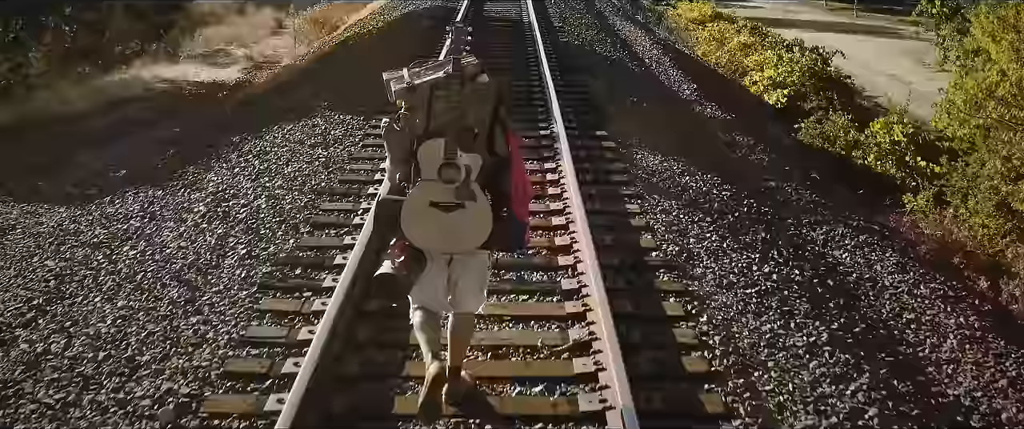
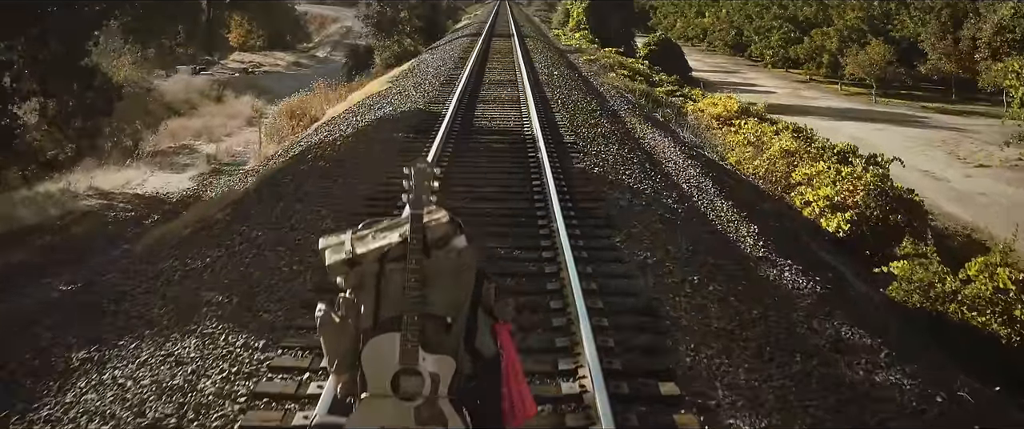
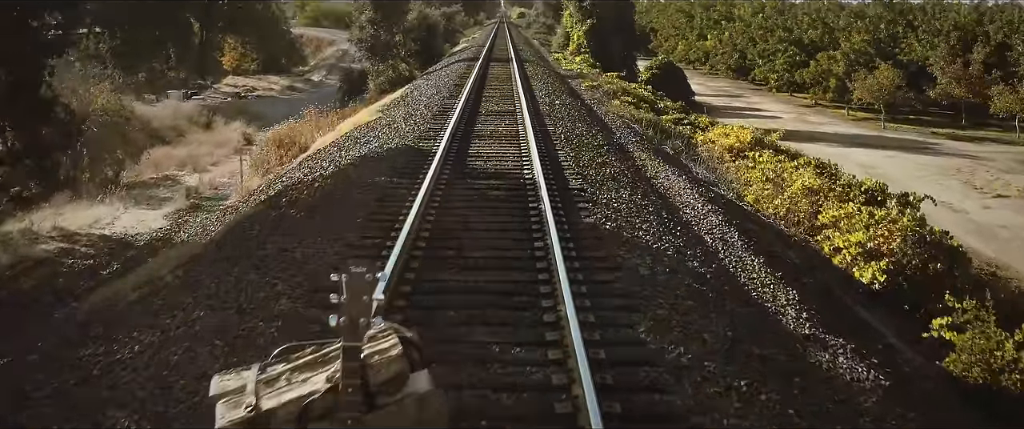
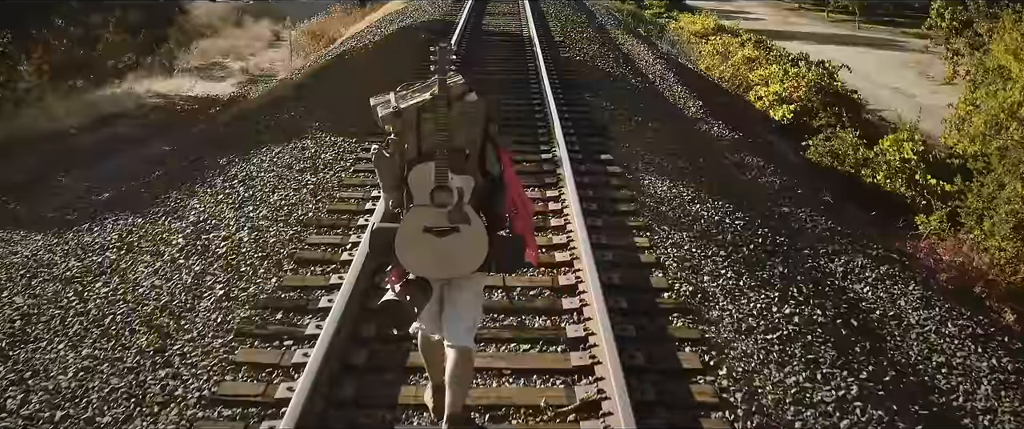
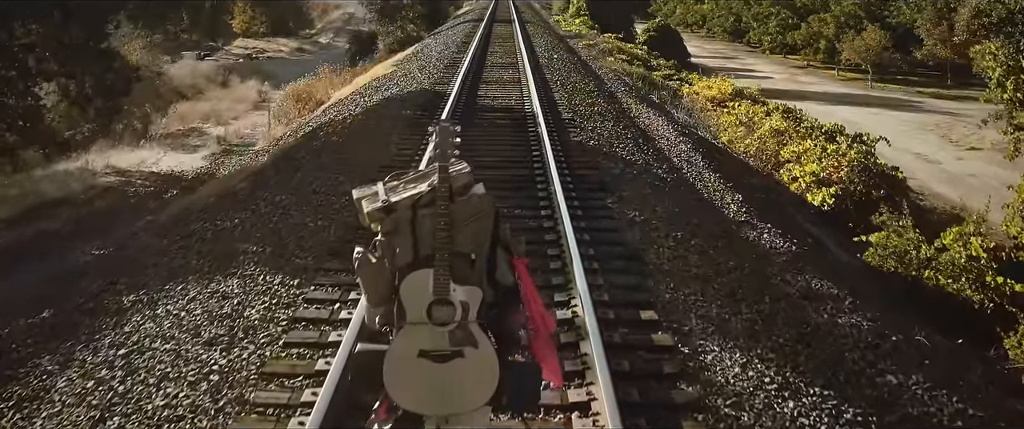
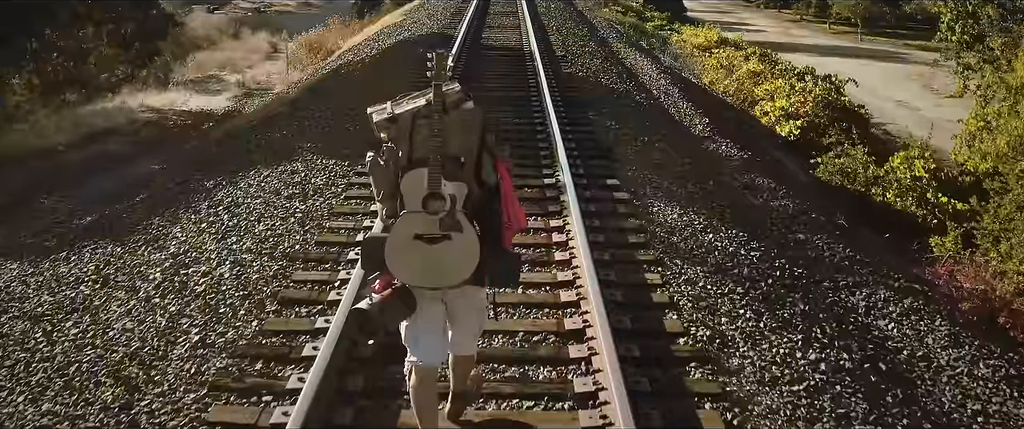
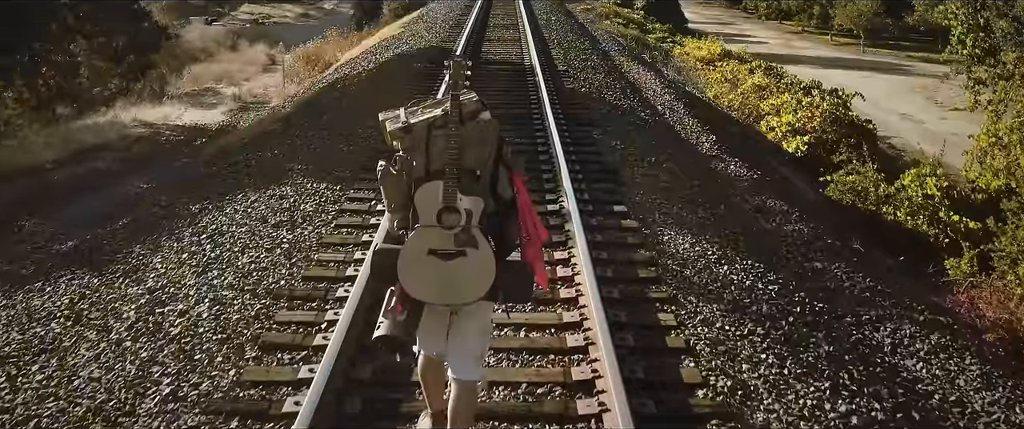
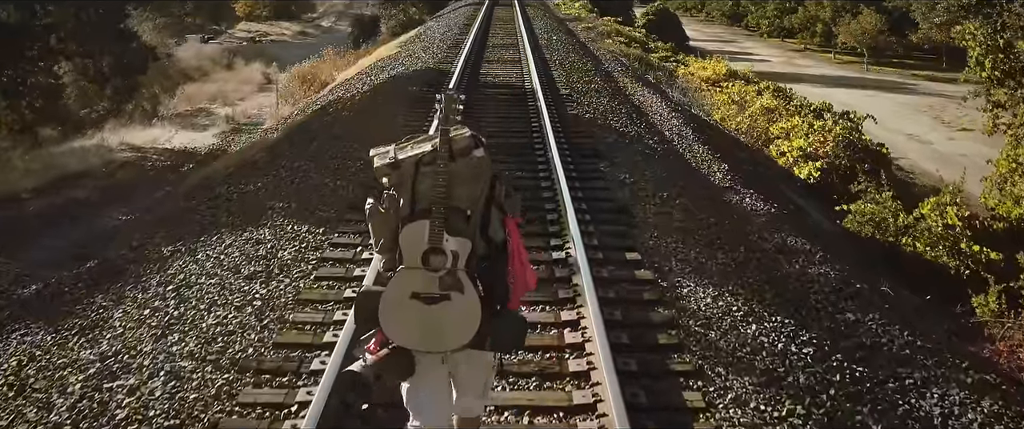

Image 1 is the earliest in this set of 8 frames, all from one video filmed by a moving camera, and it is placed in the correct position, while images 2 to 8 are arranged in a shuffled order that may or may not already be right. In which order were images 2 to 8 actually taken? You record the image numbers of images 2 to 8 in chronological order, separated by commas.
4, 6, 7, 8, 5, 2, 3
